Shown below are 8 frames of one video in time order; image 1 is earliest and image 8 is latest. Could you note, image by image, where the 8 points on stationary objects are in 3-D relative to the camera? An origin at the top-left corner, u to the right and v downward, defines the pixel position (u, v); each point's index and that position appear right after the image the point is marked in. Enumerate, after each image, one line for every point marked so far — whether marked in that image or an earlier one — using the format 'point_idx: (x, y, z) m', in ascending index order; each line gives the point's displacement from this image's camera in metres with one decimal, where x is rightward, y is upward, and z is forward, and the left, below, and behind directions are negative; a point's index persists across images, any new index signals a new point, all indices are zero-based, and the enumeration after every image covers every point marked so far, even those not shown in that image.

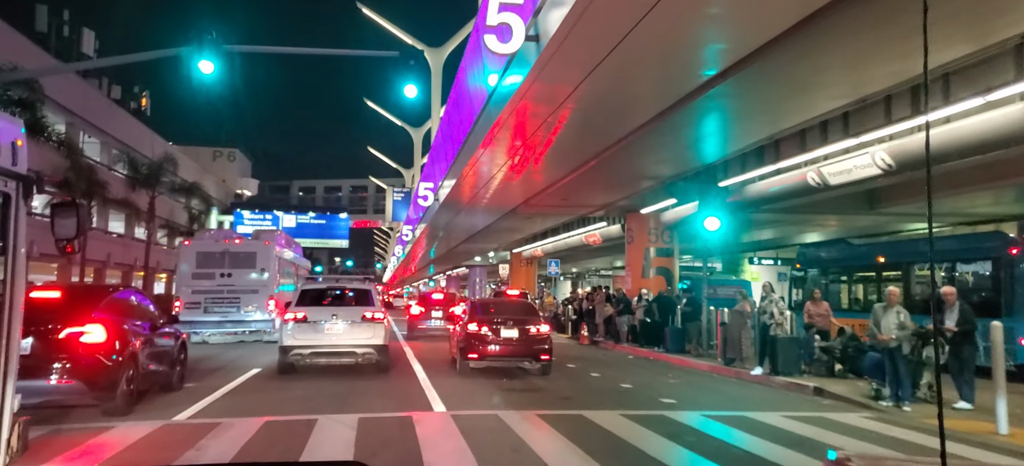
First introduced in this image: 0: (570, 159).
0: (+1.3, +1.8, +17.8) m
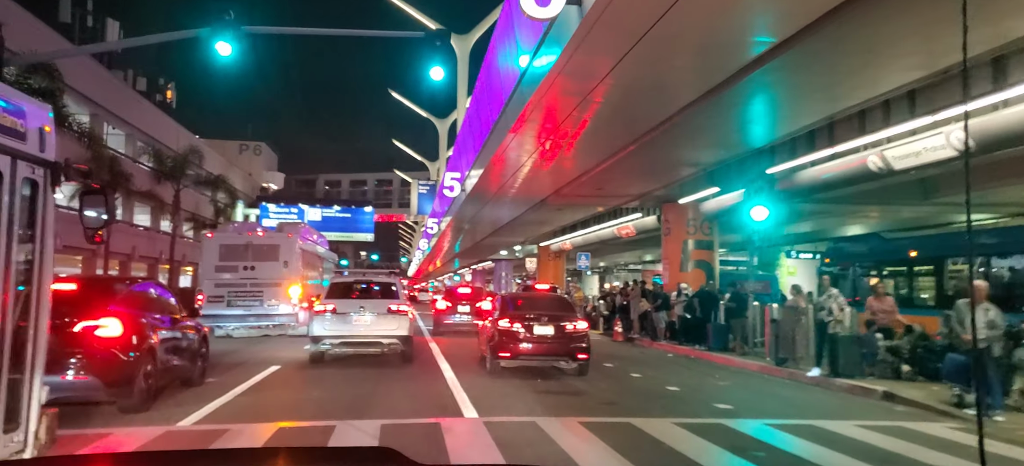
0: (+2.0, +2.0, +16.8) m
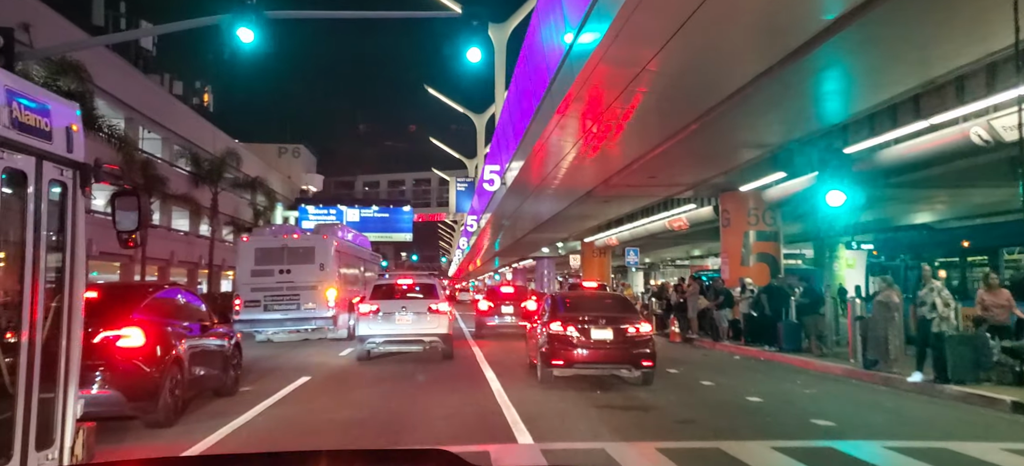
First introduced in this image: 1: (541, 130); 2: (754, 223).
0: (+3.0, +2.2, +15.3) m
1: (+0.6, +2.2, +15.8) m
2: (+6.5, +0.3, +19.4) m
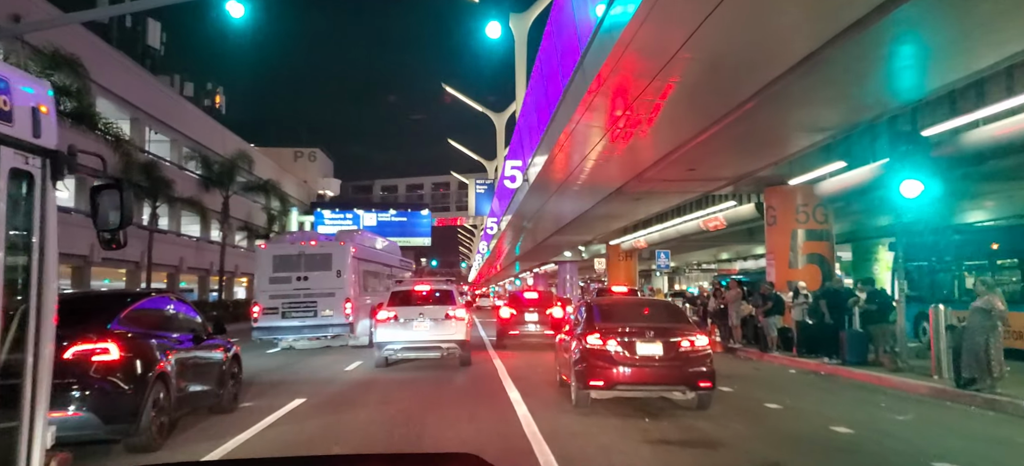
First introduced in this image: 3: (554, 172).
0: (+3.5, +2.2, +13.6) m
1: (+1.1, +2.2, +14.1) m
2: (+7.1, +0.3, +17.5) m
3: (+1.1, +1.6, +19.1) m
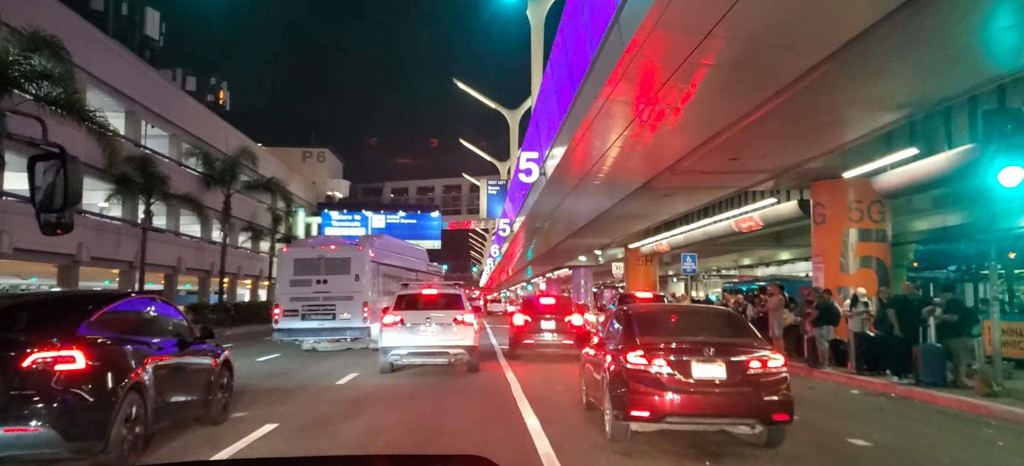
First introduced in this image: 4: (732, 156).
0: (+3.8, +2.3, +11.7) m
1: (+1.4, +2.3, +12.2) m
2: (+7.4, +0.3, +15.6) m
3: (+1.5, +1.6, +17.2) m
4: (+4.5, +1.6, +14.7) m
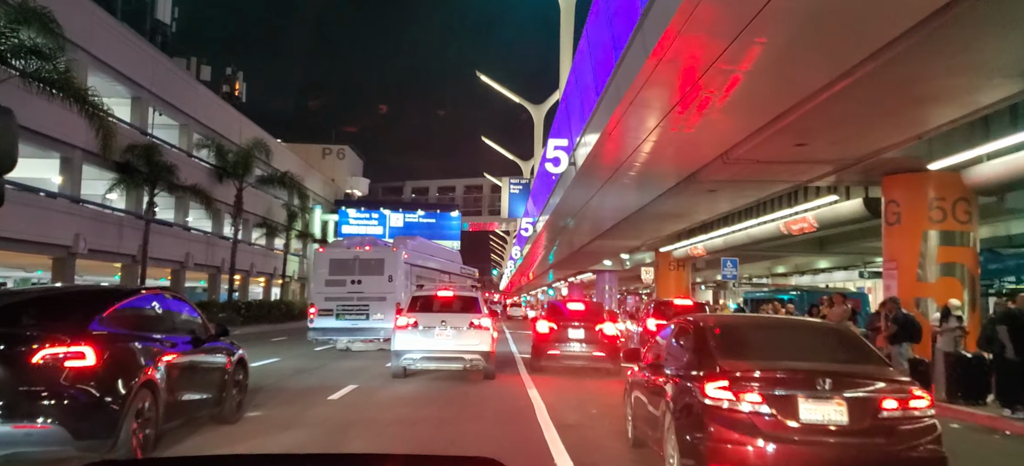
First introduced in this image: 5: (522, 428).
0: (+4.2, +2.3, +9.6) m
1: (+1.8, +2.4, +10.2) m
2: (+7.9, +0.3, +13.4) m
3: (+2.0, +1.7, +15.3) m
4: (+5.0, +1.6, +12.6) m
5: (+0.1, -2.7, +9.8) m
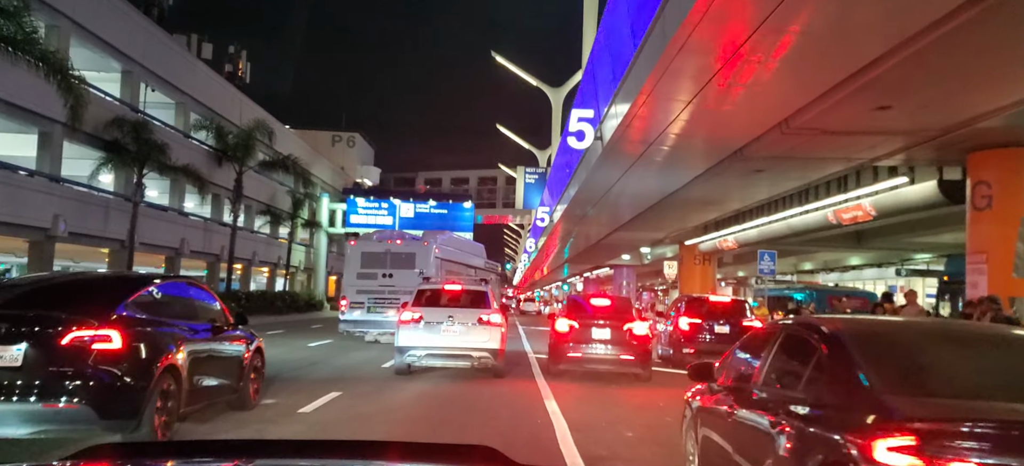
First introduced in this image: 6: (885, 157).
0: (+4.4, +2.5, +7.5) m
1: (+2.0, +2.6, +8.1) m
2: (+8.2, +0.5, +11.2) m
3: (+2.3, +2.0, +13.1) m
4: (+5.2, +1.9, +10.4) m
5: (+0.3, -2.5, +7.8) m
6: (+6.9, +1.4, +13.3) m
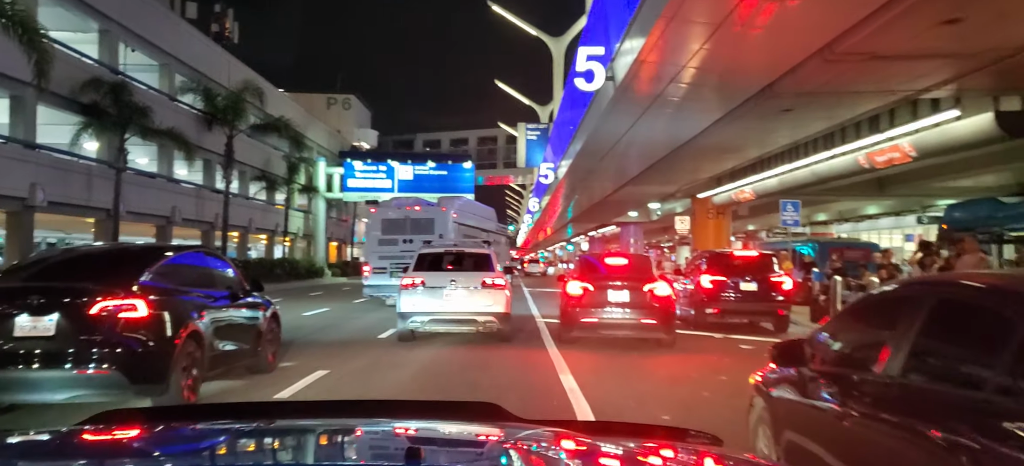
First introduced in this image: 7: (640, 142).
0: (+4.3, +3.1, +6.0) m
1: (+2.0, +3.2, +6.6) m
2: (+8.2, +1.3, +9.7) m
3: (+2.4, +2.8, +11.7) m
4: (+5.3, +2.6, +9.0) m
5: (+0.4, -2.0, +6.6) m
6: (+6.9, +2.3, +11.8) m
7: (+3.5, +2.5, +19.4) m
